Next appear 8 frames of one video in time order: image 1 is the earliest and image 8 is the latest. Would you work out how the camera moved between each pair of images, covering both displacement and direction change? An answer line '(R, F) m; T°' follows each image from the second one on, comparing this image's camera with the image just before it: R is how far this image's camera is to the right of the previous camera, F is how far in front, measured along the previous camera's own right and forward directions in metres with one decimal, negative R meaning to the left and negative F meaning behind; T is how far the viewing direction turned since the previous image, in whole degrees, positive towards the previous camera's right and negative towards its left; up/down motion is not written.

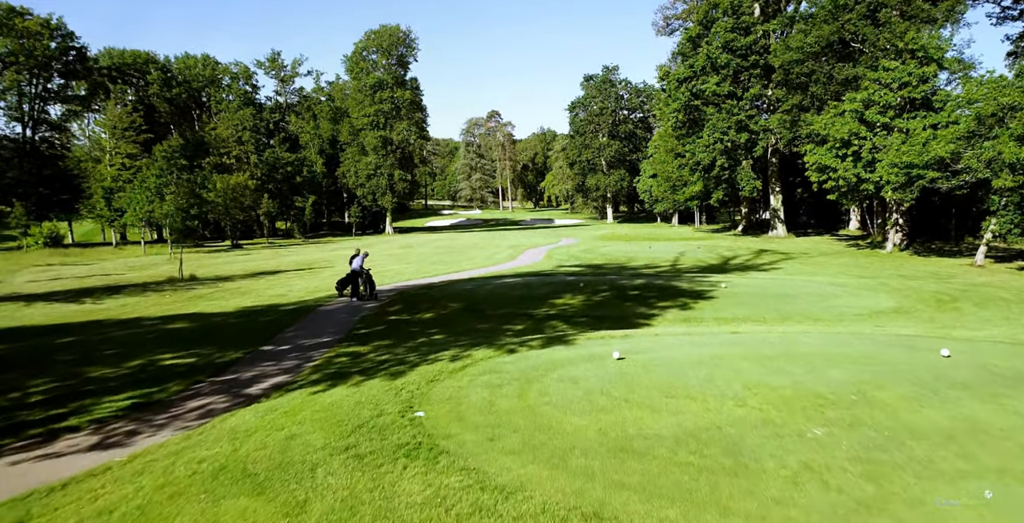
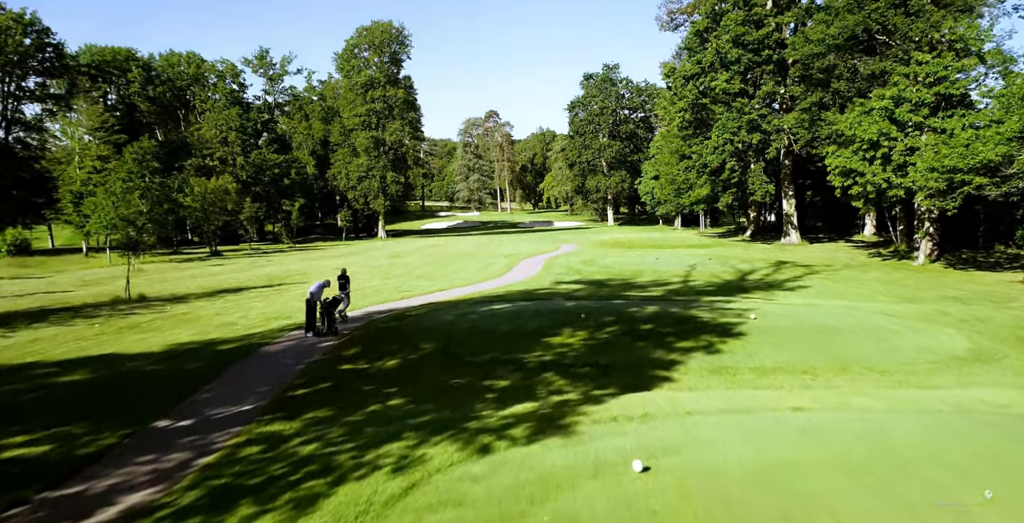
(+0.2, +2.4) m; 0°
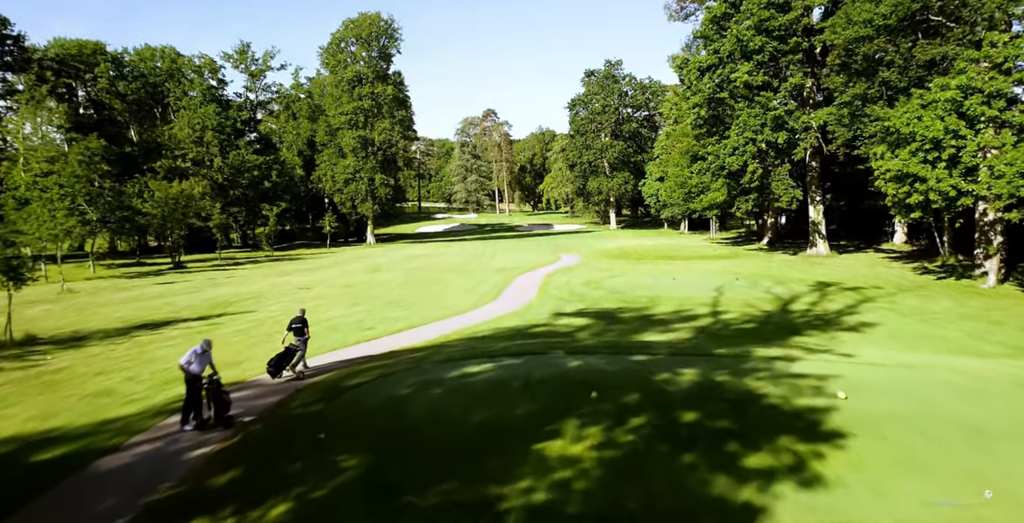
(+0.3, +3.9) m; 0°
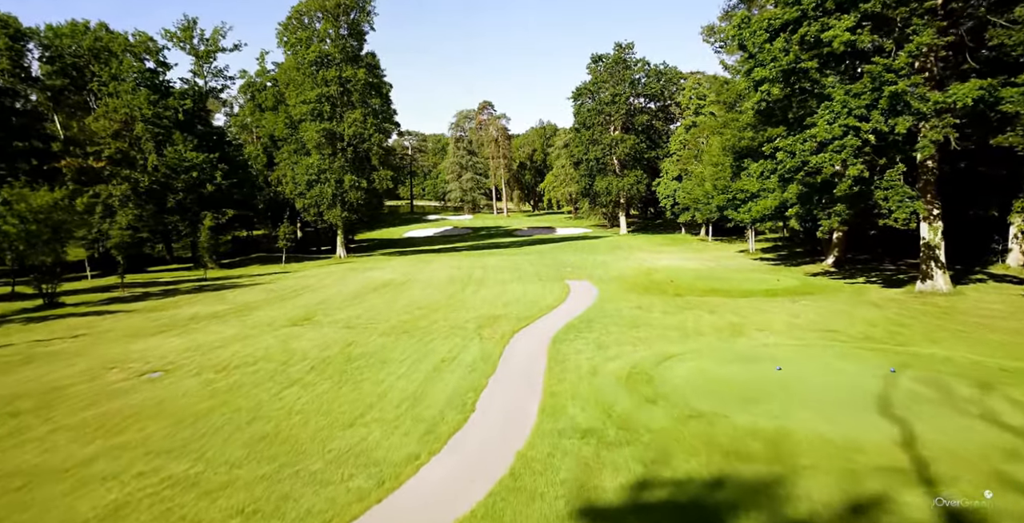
(+0.3, +9.6) m; 0°
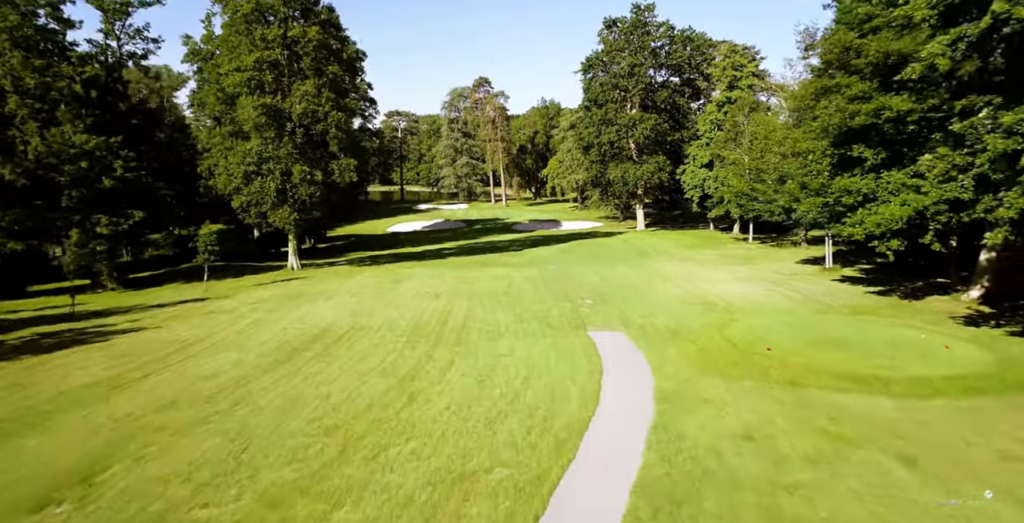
(+0.2, +11.1) m; 0°
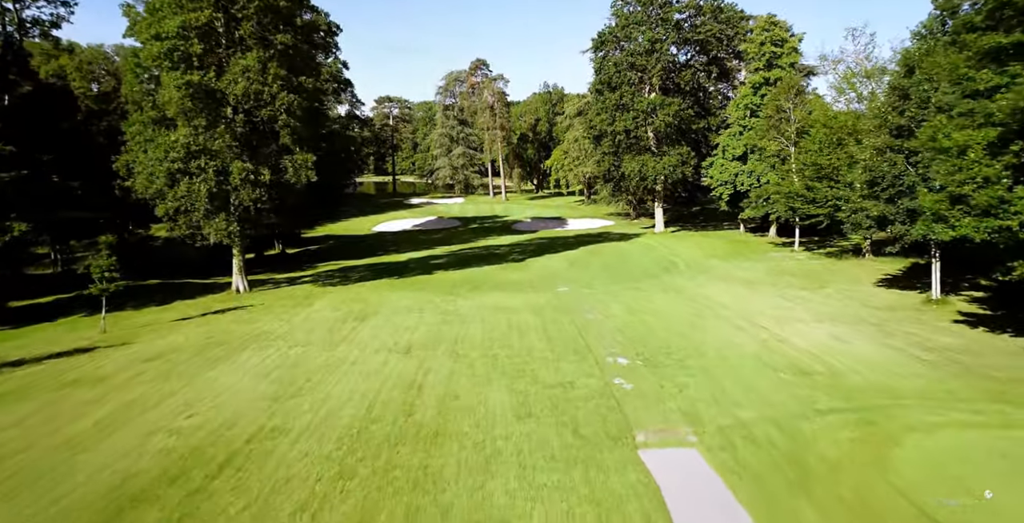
(0.0, +8.4) m; 0°
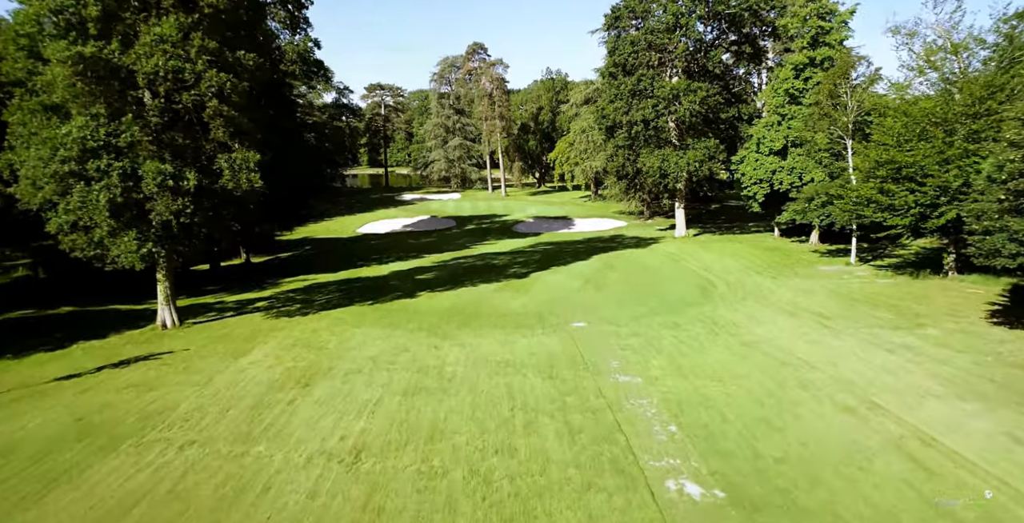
(-0.1, +7.3) m; 0°
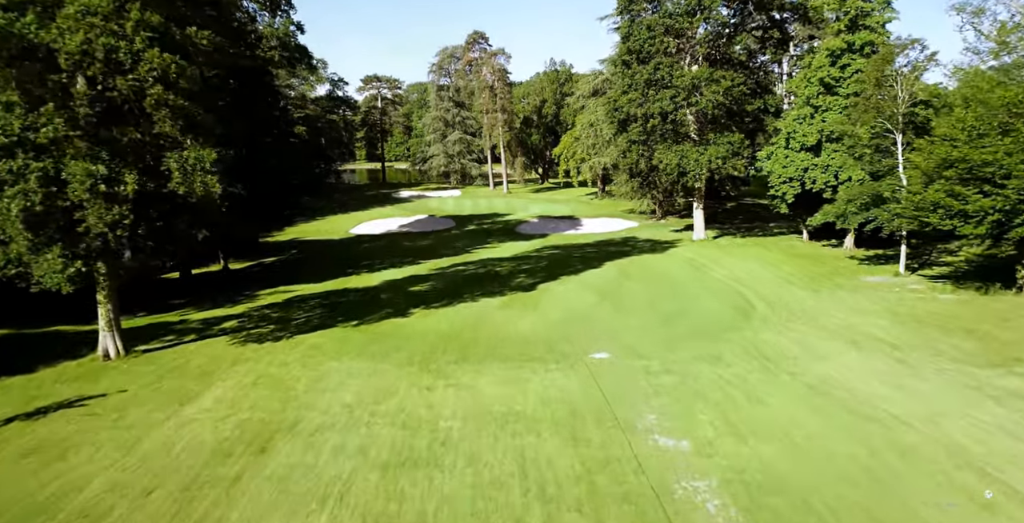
(-0.2, +4.2) m; 0°
